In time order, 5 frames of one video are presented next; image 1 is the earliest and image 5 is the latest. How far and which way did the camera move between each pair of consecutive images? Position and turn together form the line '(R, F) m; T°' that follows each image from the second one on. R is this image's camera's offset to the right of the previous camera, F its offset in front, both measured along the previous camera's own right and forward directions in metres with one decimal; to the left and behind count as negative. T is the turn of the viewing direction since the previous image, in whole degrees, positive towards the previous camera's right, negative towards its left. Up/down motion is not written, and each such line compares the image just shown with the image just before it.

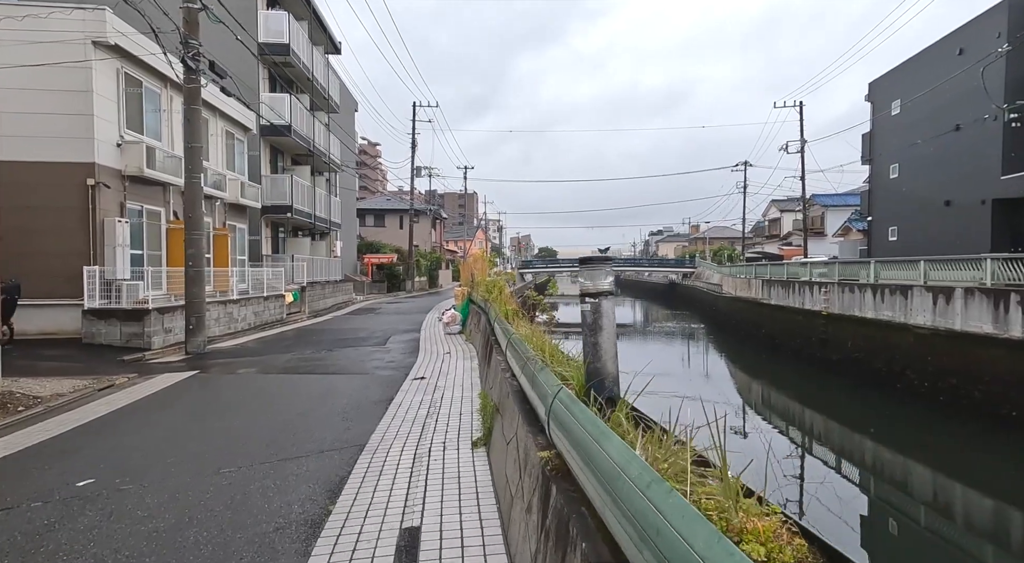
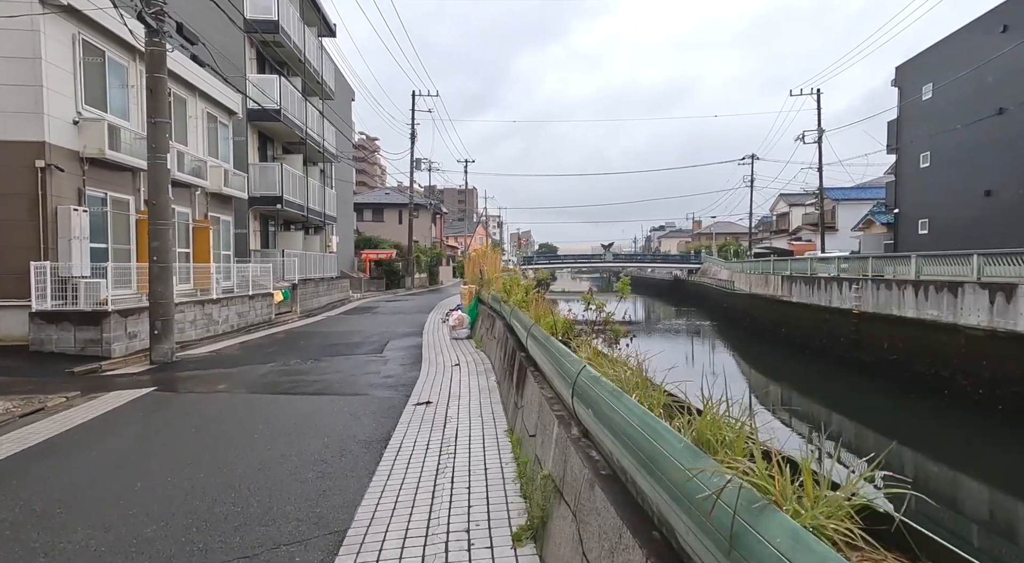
(-0.3, +1.3) m; 0°
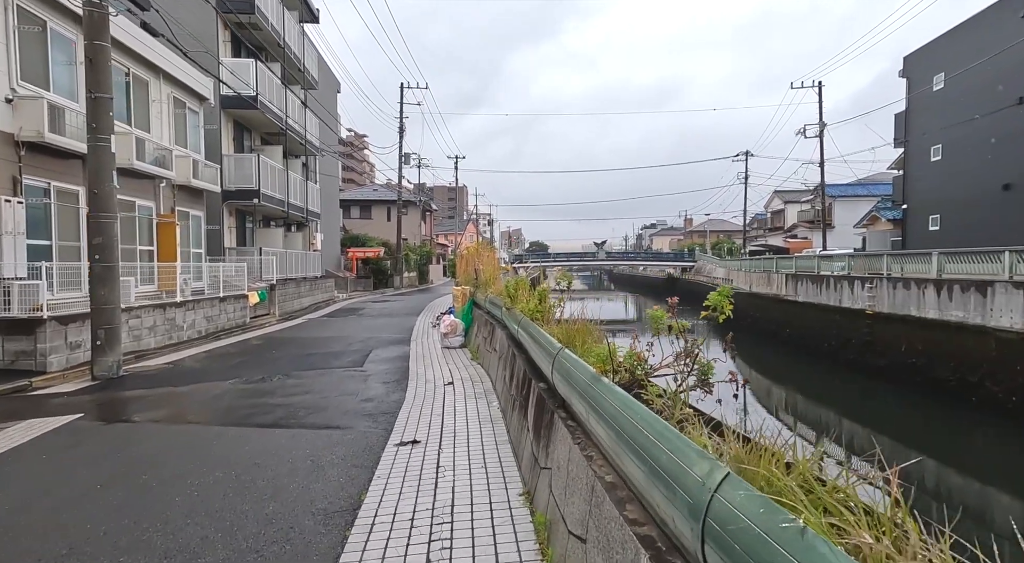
(-0.1, +1.1) m; +1°
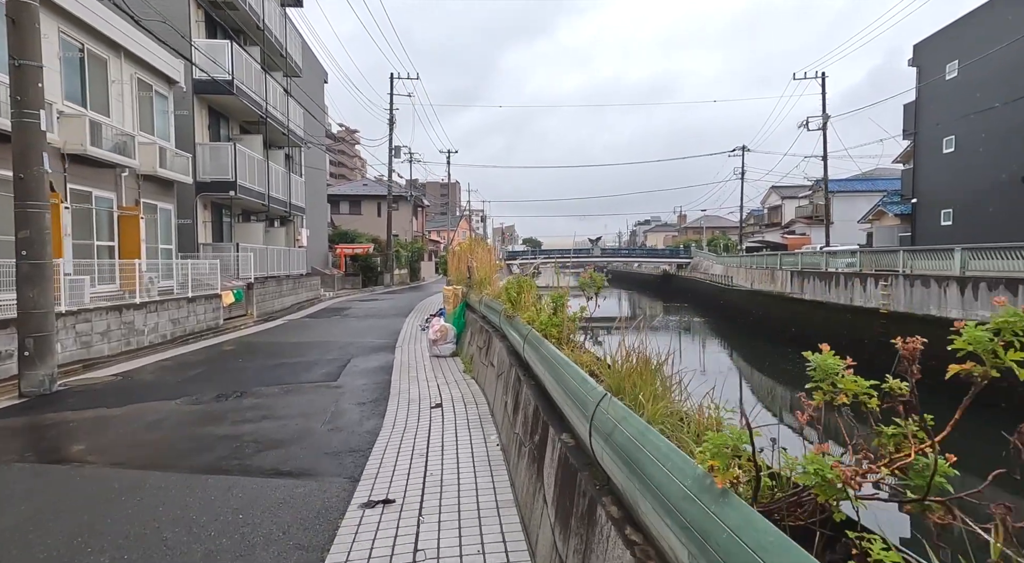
(-0.1, +1.0) m; +1°
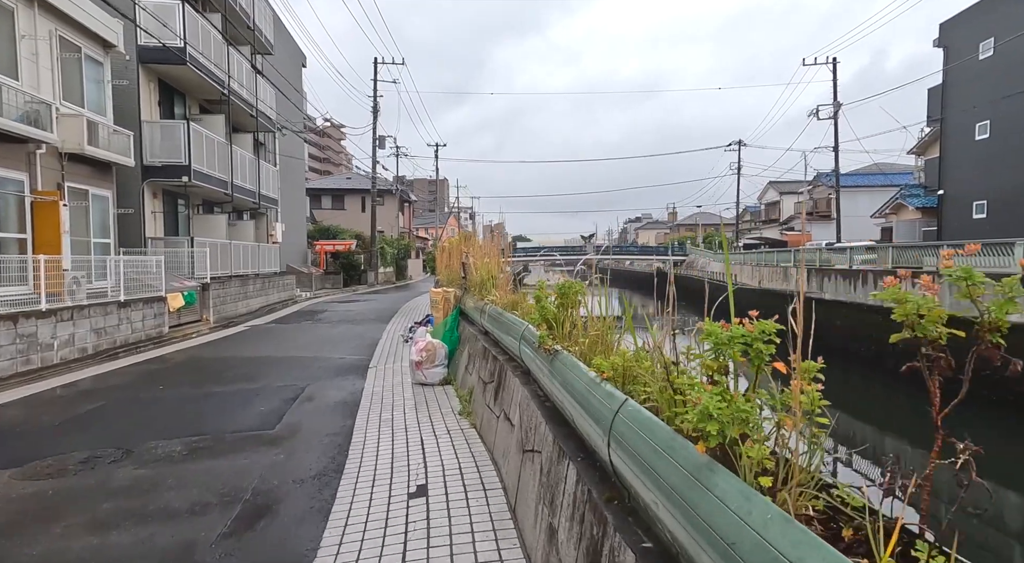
(-0.2, +1.8) m; +1°
